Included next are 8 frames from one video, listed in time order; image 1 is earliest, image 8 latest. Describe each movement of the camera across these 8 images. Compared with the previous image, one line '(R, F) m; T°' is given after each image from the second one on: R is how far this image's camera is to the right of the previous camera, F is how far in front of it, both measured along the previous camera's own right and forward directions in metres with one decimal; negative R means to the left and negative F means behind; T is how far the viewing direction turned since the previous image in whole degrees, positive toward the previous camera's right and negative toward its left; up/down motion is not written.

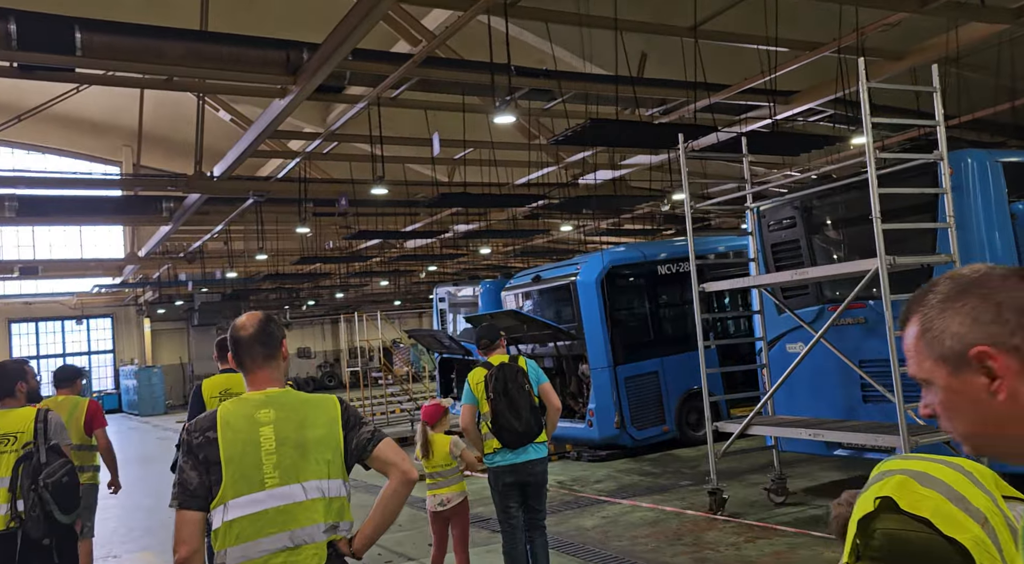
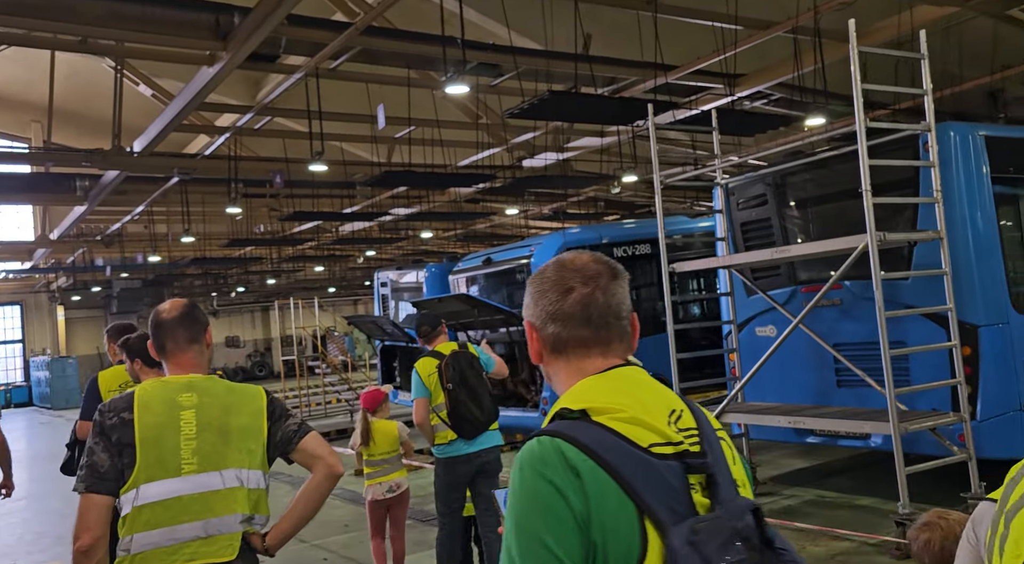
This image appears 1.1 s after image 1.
(-0.2, +0.6) m; +4°
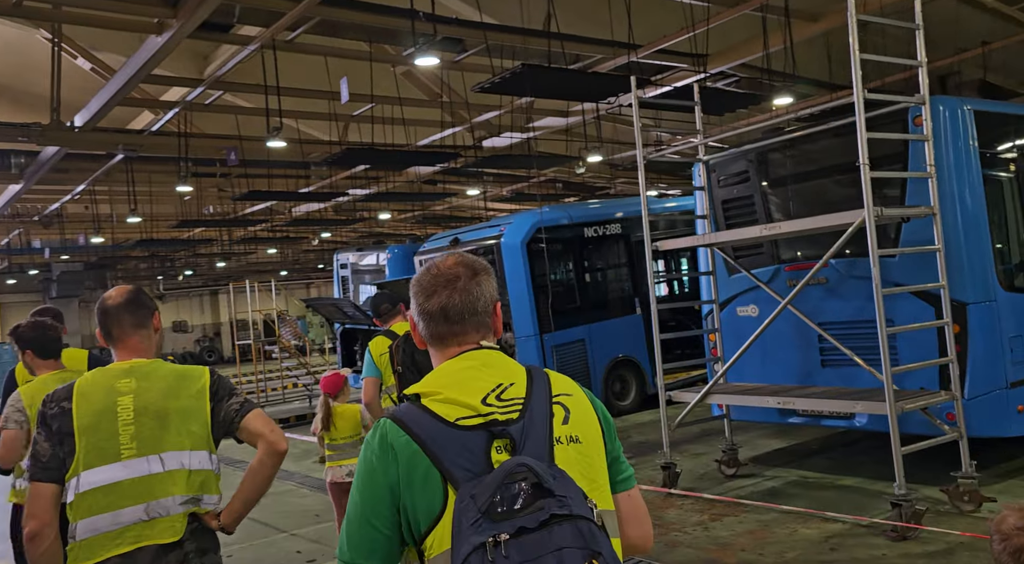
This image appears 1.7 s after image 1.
(-0.2, +0.3) m; +3°
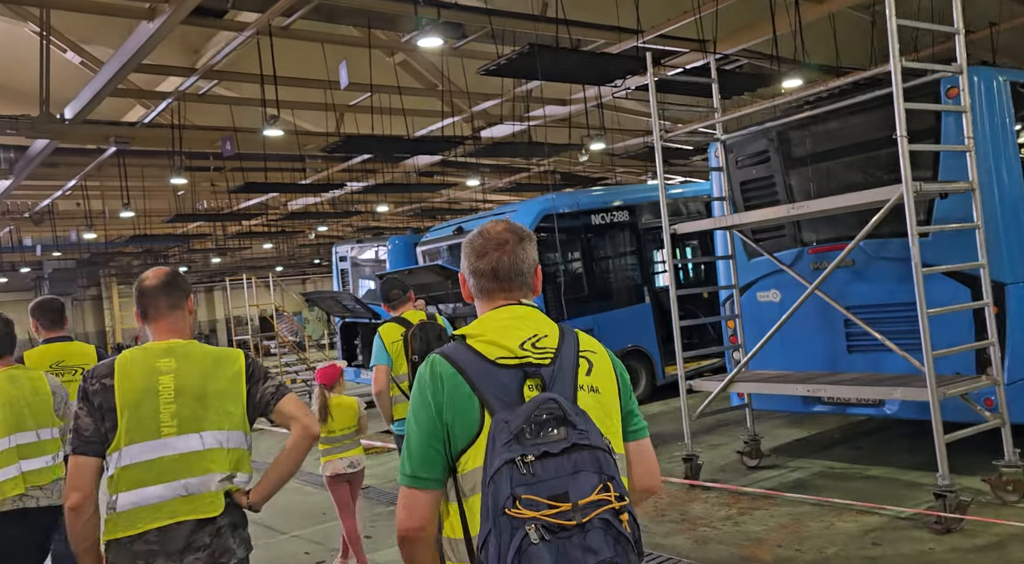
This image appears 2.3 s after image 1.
(-0.1, +0.3) m; 0°
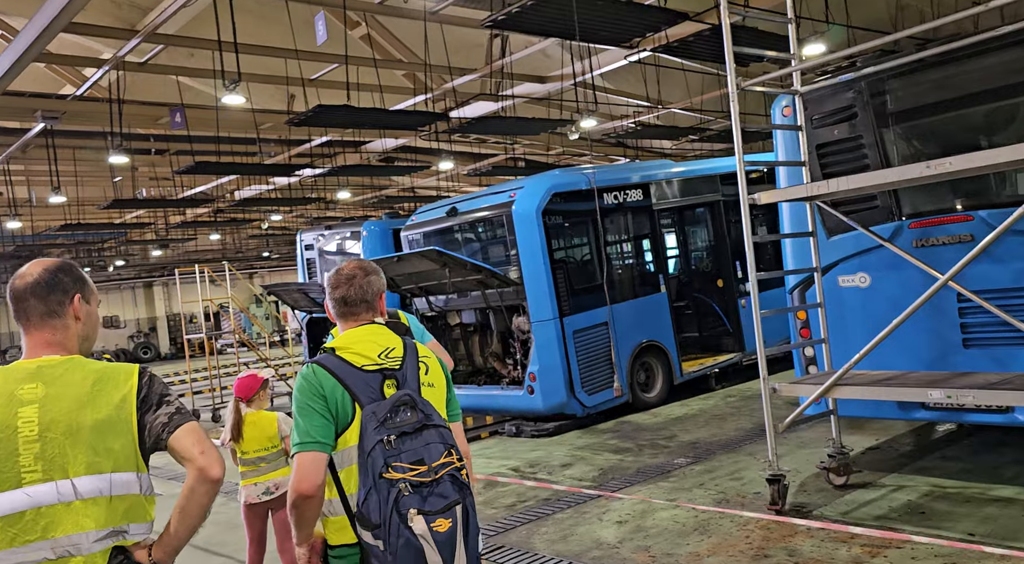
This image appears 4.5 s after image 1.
(-0.6, +1.4) m; +4°
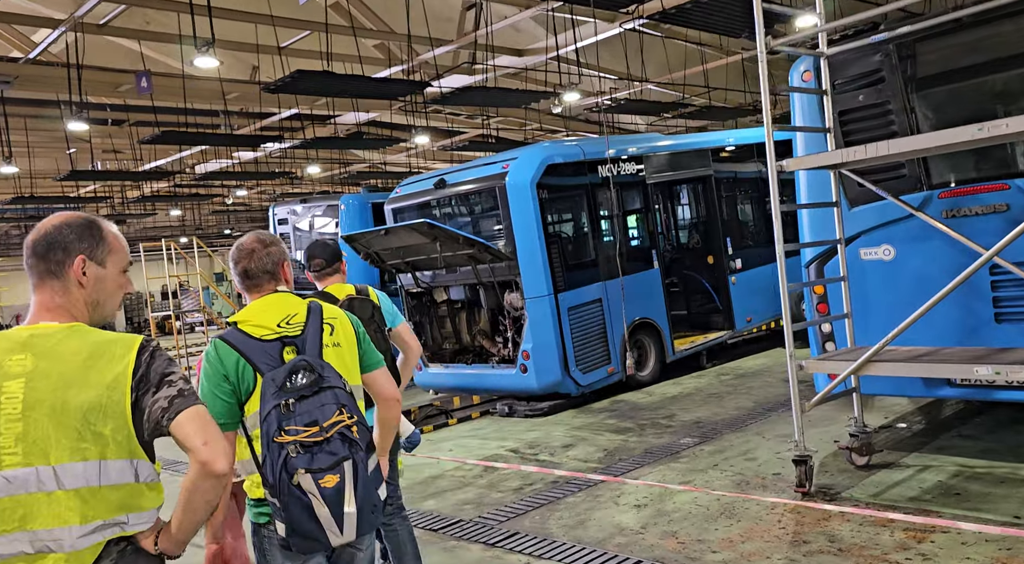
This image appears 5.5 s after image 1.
(-0.3, +0.4) m; +3°
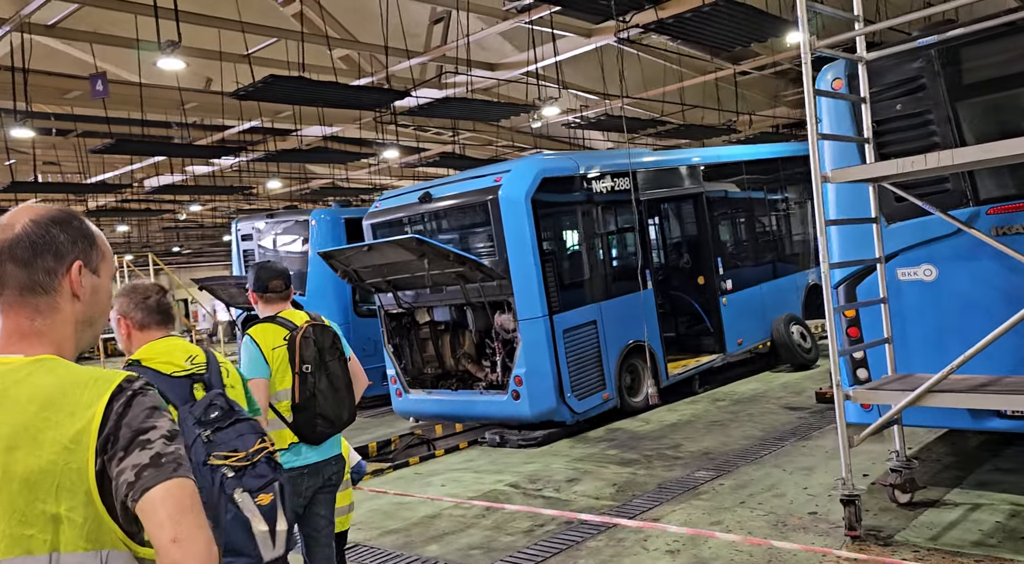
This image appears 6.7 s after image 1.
(-0.4, +0.6) m; +3°
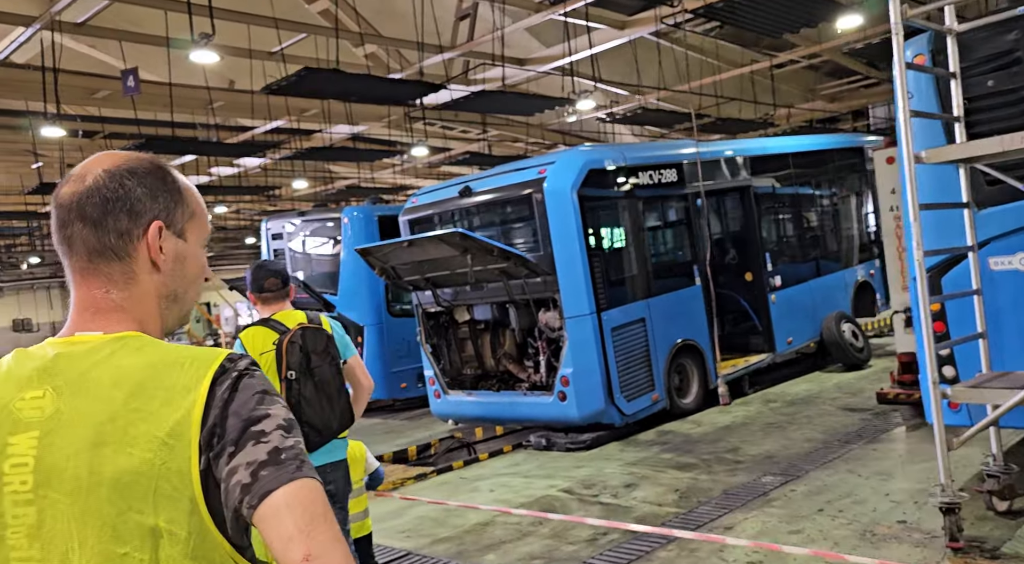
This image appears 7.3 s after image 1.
(-0.3, +0.4) m; -1°
